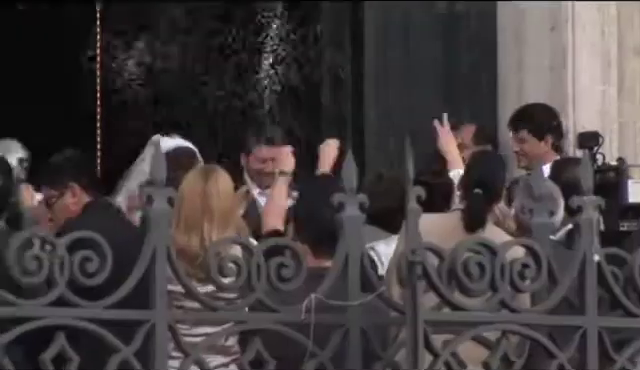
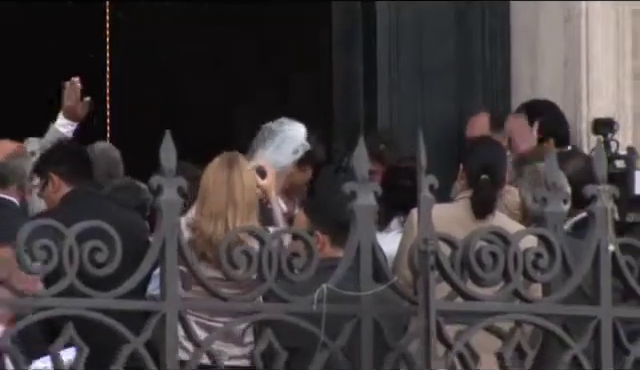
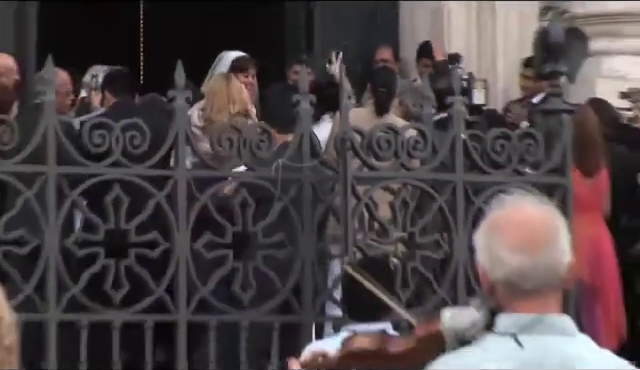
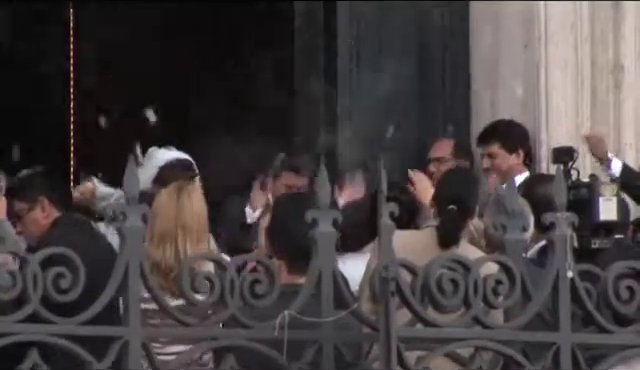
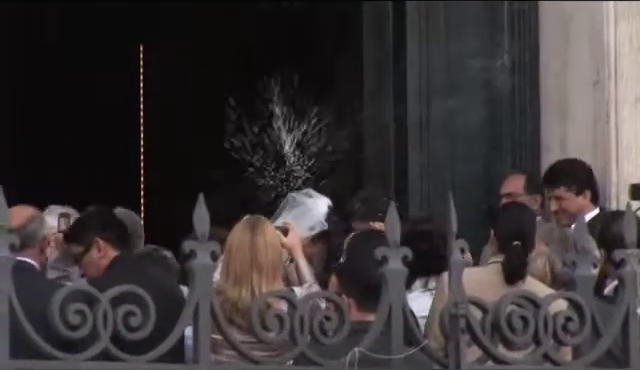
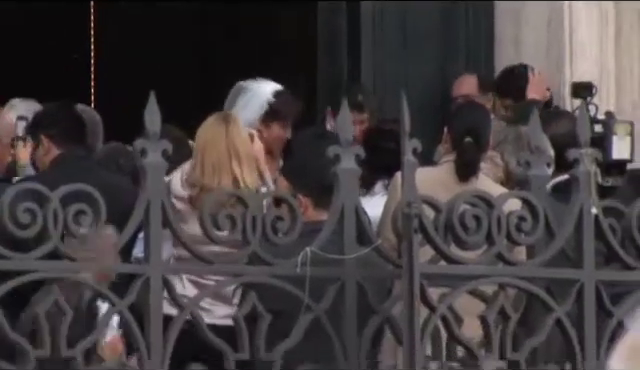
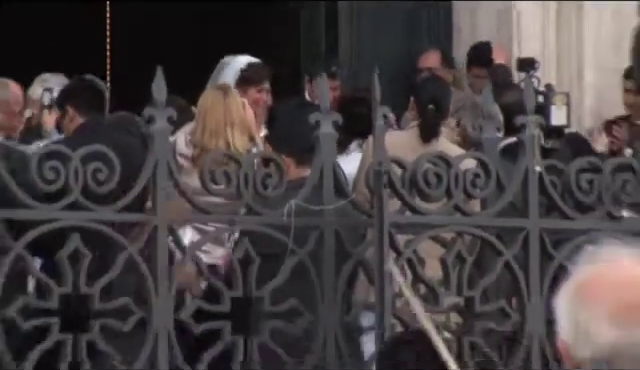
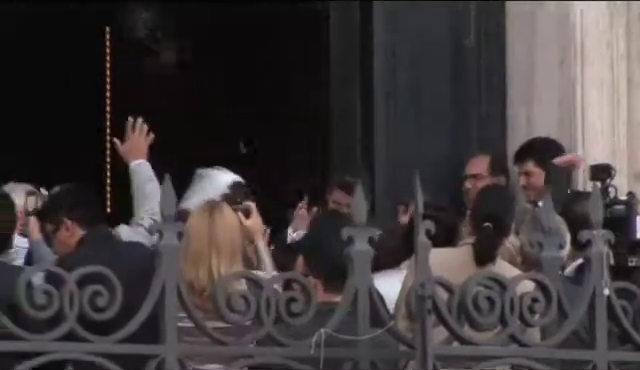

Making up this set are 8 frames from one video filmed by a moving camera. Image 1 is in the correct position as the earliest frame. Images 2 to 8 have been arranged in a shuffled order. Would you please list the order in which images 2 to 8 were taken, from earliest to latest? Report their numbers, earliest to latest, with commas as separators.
4, 8, 5, 2, 6, 7, 3
